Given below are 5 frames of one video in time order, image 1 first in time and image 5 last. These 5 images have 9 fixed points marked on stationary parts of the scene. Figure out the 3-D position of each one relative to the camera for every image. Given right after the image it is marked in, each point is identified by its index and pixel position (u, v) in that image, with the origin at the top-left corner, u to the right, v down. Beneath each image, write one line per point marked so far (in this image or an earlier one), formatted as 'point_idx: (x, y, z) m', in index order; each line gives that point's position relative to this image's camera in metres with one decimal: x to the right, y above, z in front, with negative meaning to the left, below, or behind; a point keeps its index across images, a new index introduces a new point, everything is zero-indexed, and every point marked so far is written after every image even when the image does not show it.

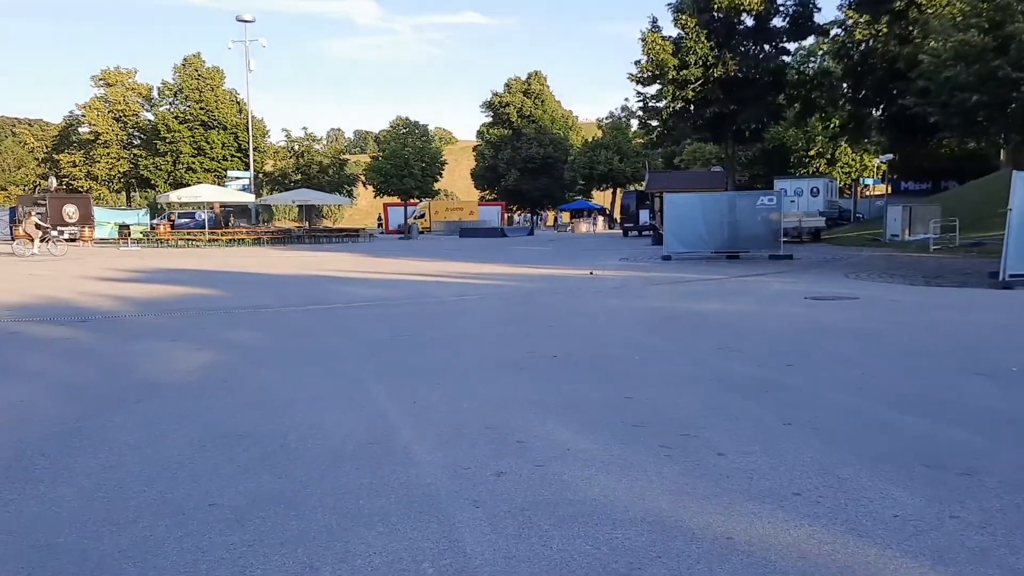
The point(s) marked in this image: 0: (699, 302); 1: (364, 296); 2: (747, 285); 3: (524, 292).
0: (+3.1, -0.2, +14.2) m
1: (-2.8, -0.1, +16.5) m
2: (+4.7, 0.0, +17.3) m
3: (+0.3, -0.1, +16.5) m
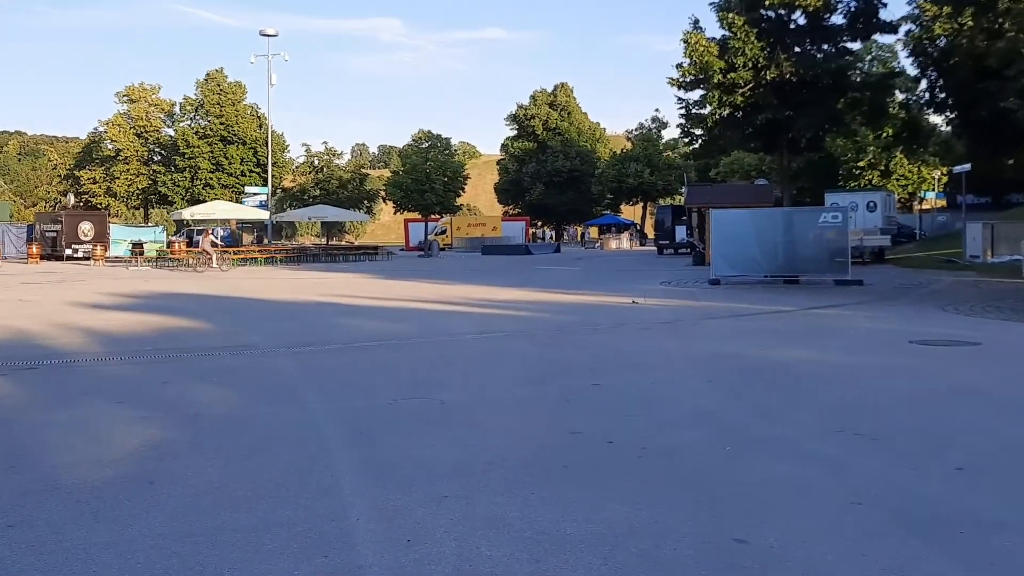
0: (+3.5, -0.8, +11.5) m
1: (-2.2, -0.7, +14.0) m
2: (+5.2, -0.6, +14.6) m
3: (+0.8, -0.7, +13.9) m
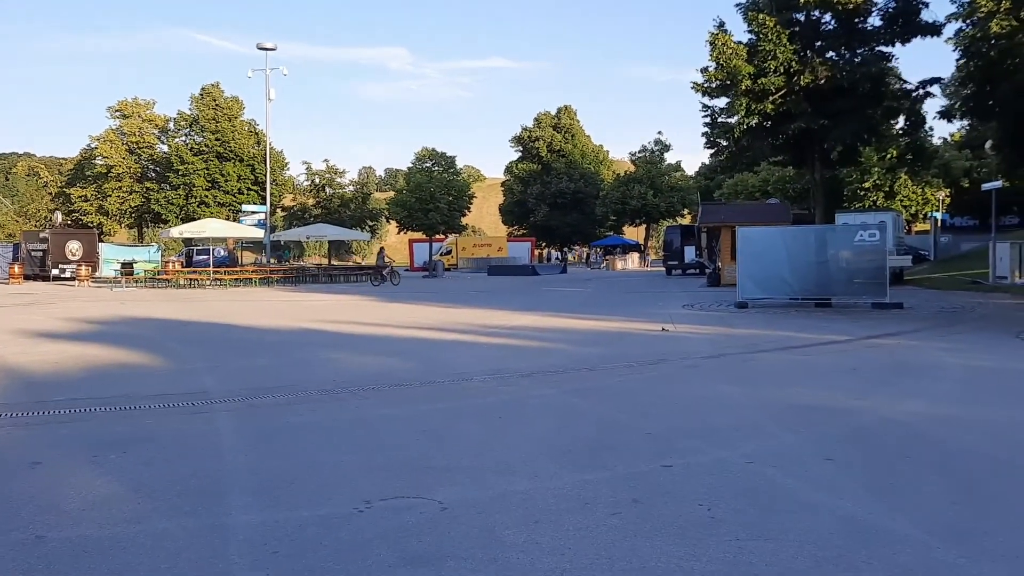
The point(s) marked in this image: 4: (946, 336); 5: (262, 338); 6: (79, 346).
0: (+3.7, -1.1, +9.1) m
1: (-2.0, -1.1, +11.6) m
2: (+5.5, -1.0, +12.2) m
3: (+1.0, -1.0, +11.5) m
4: (+7.9, -0.9, +15.8) m
5: (-4.9, -1.0, +17.0) m
6: (-7.7, -1.1, +15.3) m
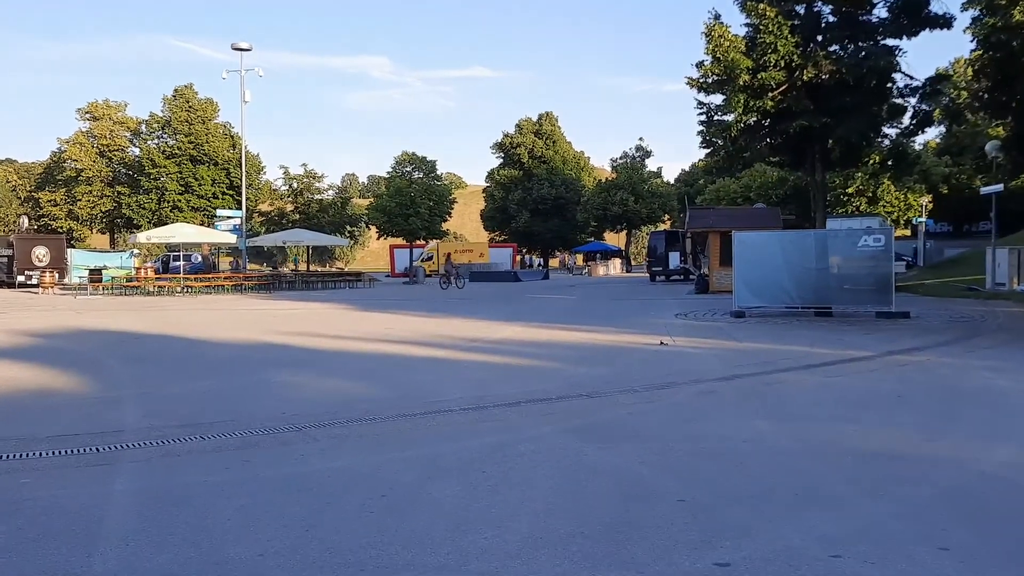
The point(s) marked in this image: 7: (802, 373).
0: (+3.6, -1.2, +7.5) m
1: (-2.2, -1.2, +9.9) m
2: (+5.3, -1.1, +10.7) m
3: (+0.8, -1.2, +9.9) m
4: (+7.7, -1.0, +14.3) m
5: (-5.2, -1.2, +15.2) m
6: (-7.9, -1.2, +13.5) m
7: (+3.8, -1.1, +11.5) m
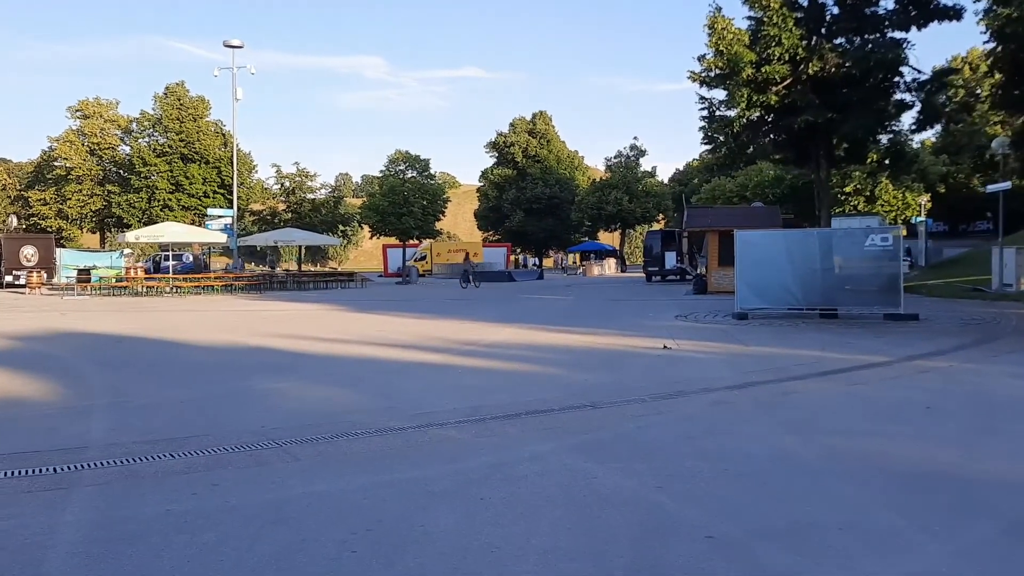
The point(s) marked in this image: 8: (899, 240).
0: (+3.6, -1.2, +6.9) m
1: (-2.2, -1.3, +9.2) m
2: (+5.3, -1.2, +10.0) m
3: (+0.8, -1.2, +9.2) m
4: (+7.7, -1.1, +13.6) m
5: (-5.2, -1.2, +14.5) m
6: (-7.9, -1.3, +12.8) m
7: (+3.8, -1.2, +10.8) m
8: (+8.8, +1.1, +19.3) m
